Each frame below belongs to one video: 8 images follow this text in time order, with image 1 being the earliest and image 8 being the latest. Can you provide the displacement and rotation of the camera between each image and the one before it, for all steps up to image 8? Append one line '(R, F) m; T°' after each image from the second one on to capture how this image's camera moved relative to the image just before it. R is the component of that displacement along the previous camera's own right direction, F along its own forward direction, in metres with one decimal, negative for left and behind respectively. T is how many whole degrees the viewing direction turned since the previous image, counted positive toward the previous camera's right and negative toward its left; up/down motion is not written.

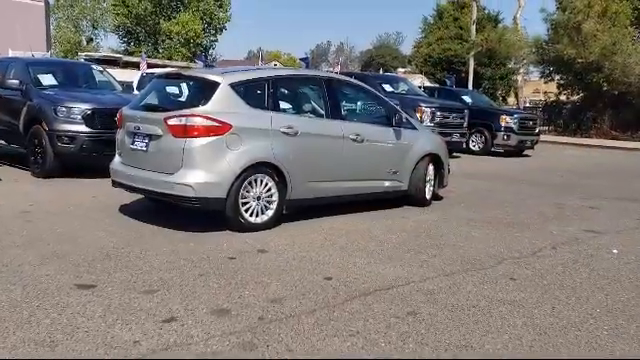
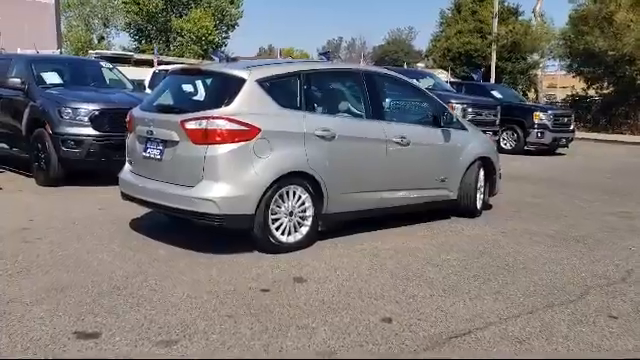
(-0.4, +1.1) m; -1°
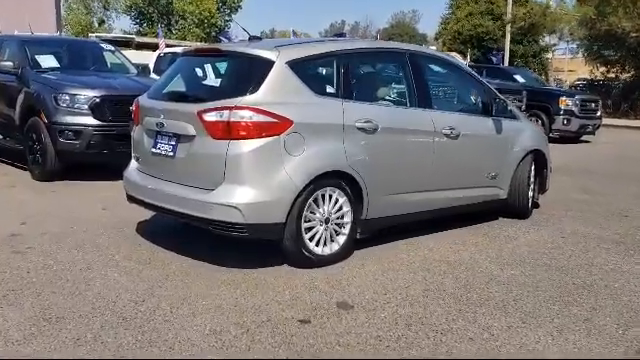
(-0.4, +1.0) m; 0°
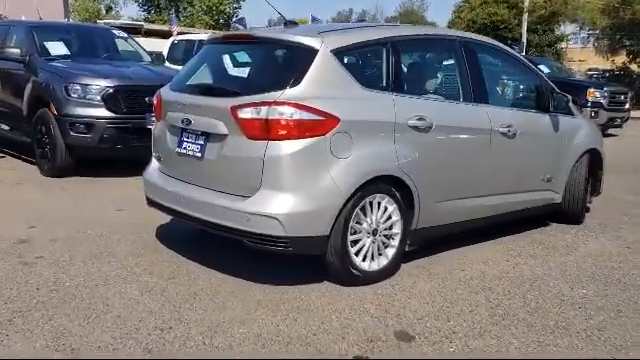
(-0.4, +0.7) m; -1°
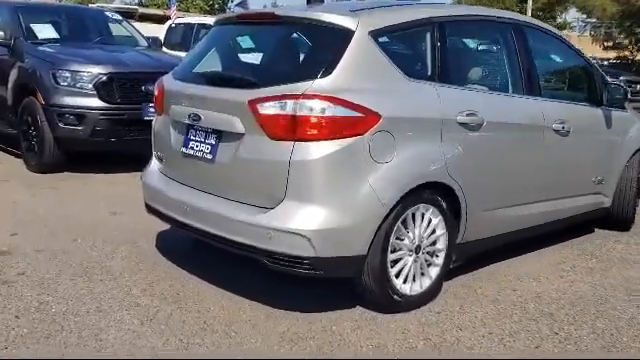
(-0.3, +0.8) m; +1°
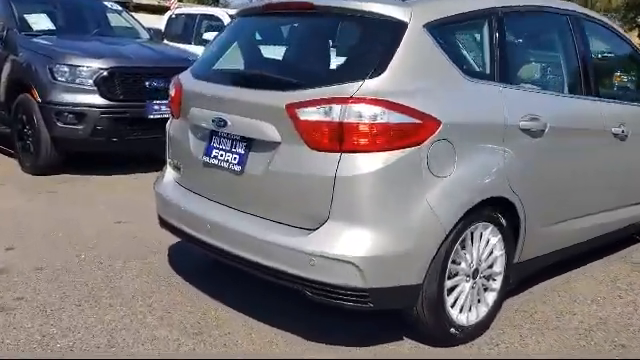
(-0.3, +0.5) m; +1°
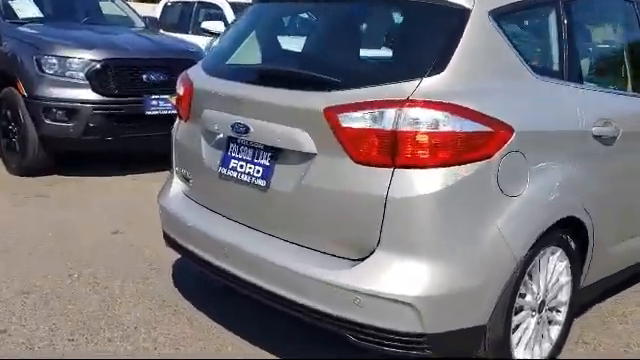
(-0.3, +0.6) m; +1°
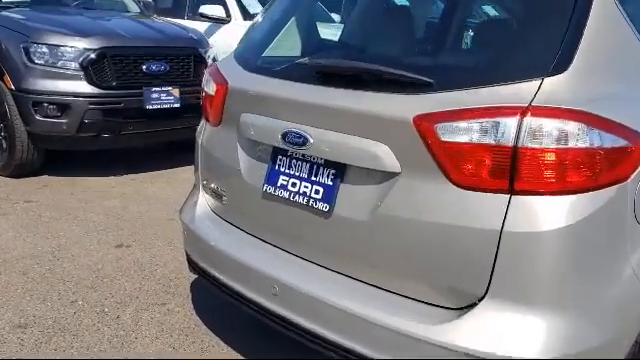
(-0.4, +0.6) m; +1°
